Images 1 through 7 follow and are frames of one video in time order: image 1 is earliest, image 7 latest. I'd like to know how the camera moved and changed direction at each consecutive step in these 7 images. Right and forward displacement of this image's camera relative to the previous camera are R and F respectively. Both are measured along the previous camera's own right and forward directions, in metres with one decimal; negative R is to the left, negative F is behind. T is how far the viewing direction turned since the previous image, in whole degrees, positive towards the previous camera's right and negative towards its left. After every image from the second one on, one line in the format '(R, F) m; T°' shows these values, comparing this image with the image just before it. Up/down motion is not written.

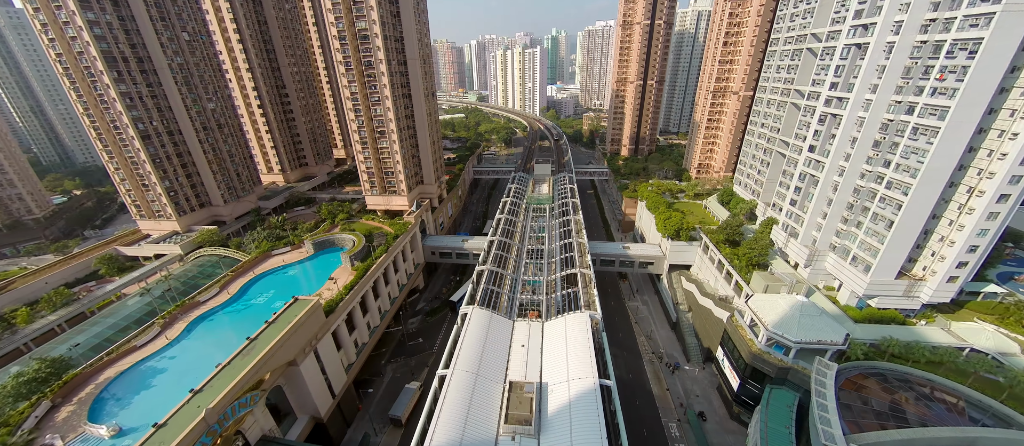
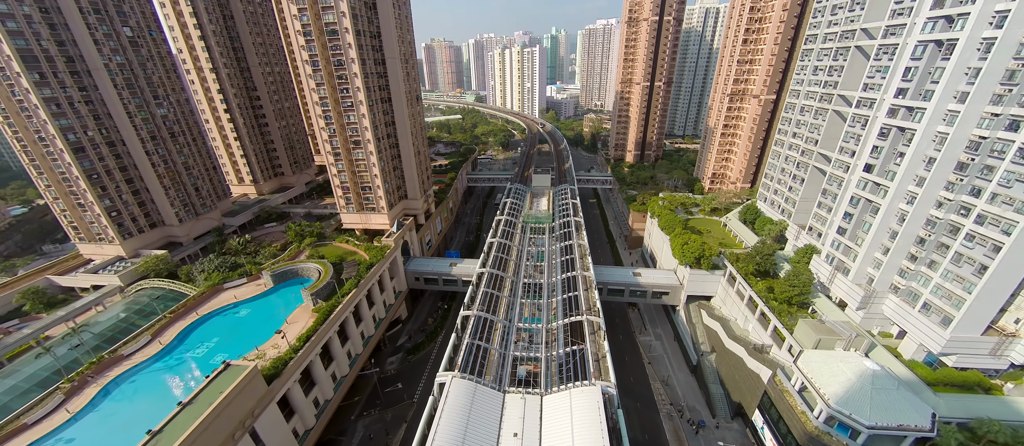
(+0.8, +7.6) m; 0°
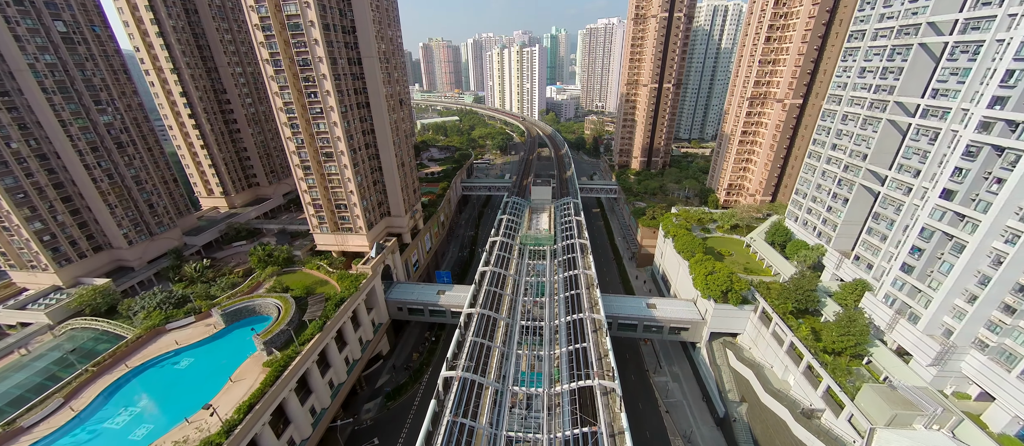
(+0.5, +6.8) m; 0°
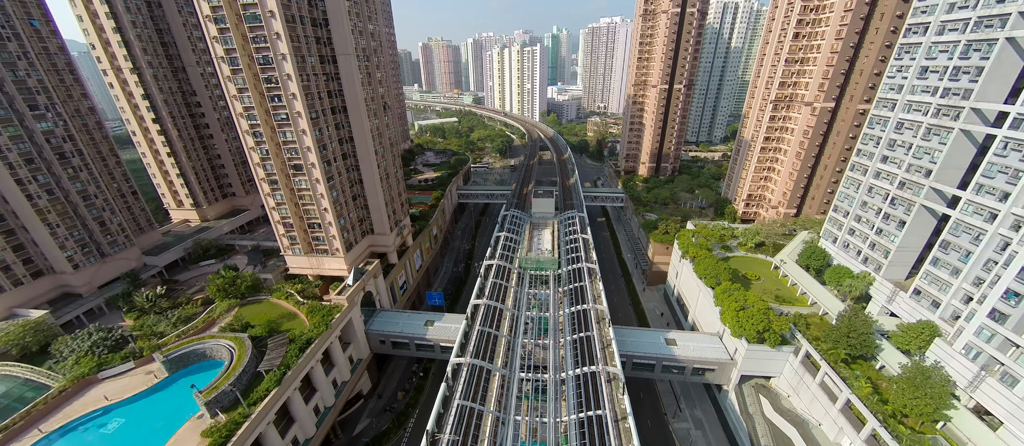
(+0.3, +6.0) m; 0°
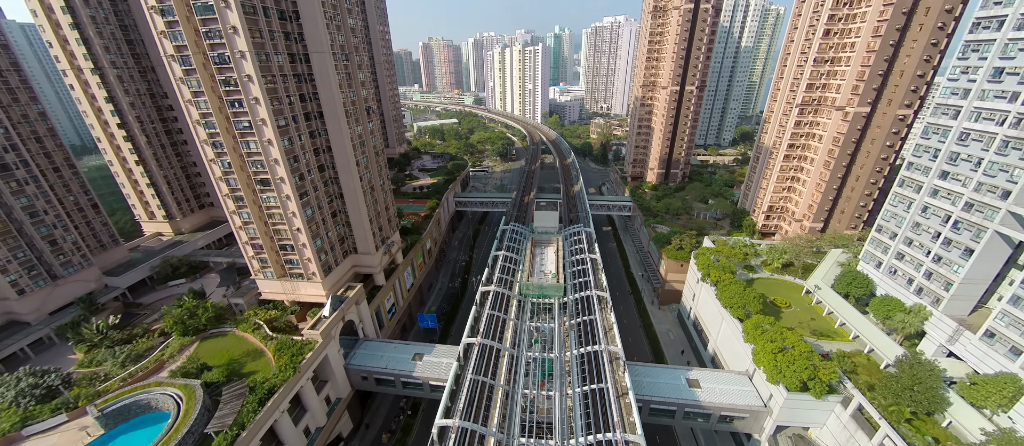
(+0.2, +5.0) m; 0°
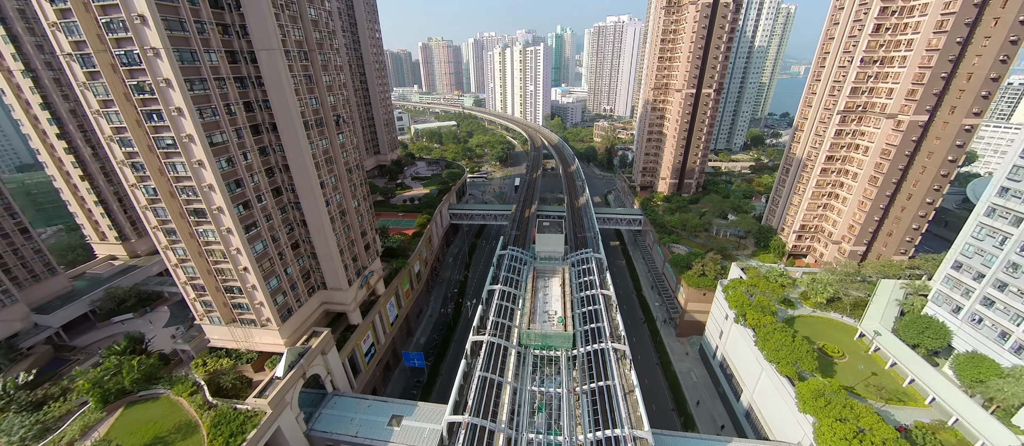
(+0.3, +6.7) m; 0°
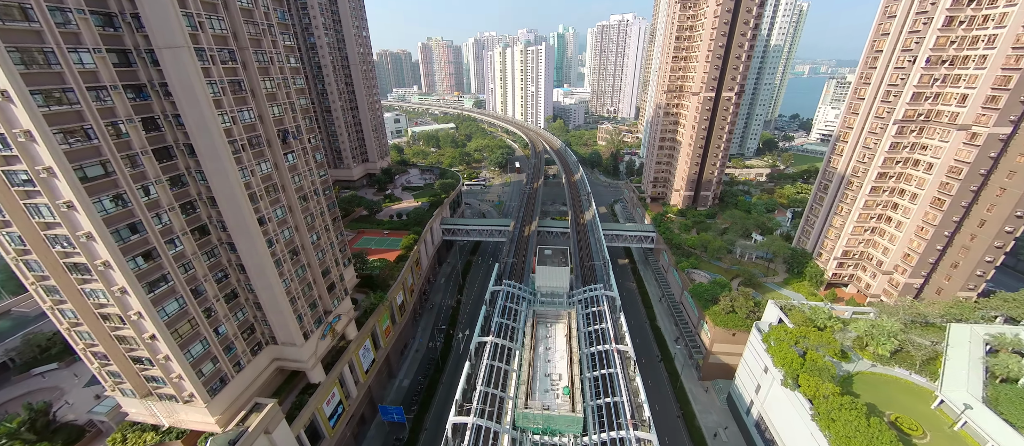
(+0.6, +6.9) m; 0°
